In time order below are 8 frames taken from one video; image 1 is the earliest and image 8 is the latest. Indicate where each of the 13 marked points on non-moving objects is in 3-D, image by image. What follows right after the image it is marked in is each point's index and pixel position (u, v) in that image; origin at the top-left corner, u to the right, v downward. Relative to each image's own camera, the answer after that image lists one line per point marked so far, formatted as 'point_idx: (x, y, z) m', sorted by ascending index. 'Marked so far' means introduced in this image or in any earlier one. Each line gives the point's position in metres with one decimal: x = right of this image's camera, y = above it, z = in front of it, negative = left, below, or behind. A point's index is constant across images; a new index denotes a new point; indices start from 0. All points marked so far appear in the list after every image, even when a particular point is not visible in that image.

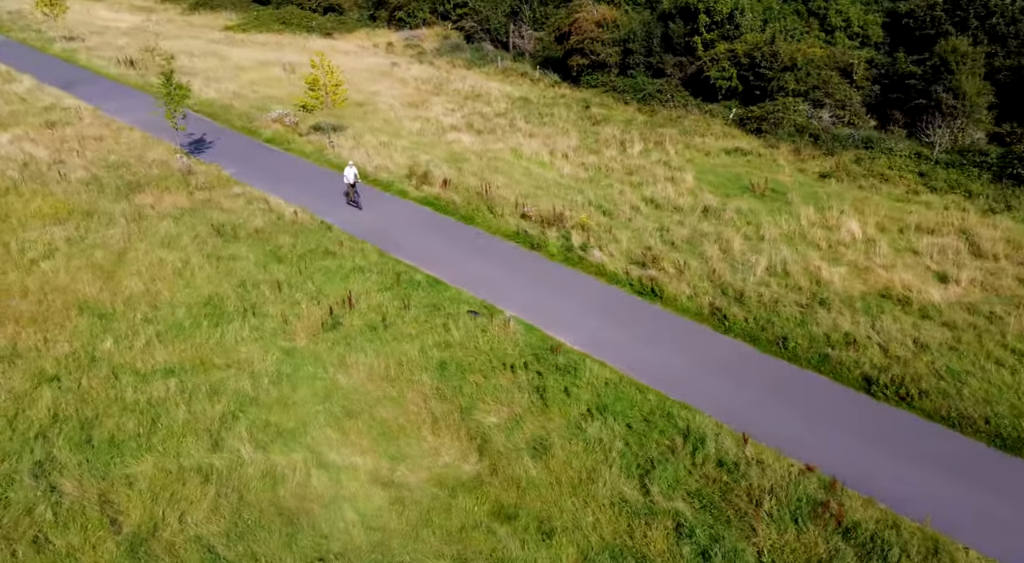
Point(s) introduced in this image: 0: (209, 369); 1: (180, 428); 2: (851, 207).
0: (-4.4, -1.3, +13.7) m
1: (-4.4, -1.9, +12.4) m
2: (+6.7, +1.5, +18.3) m
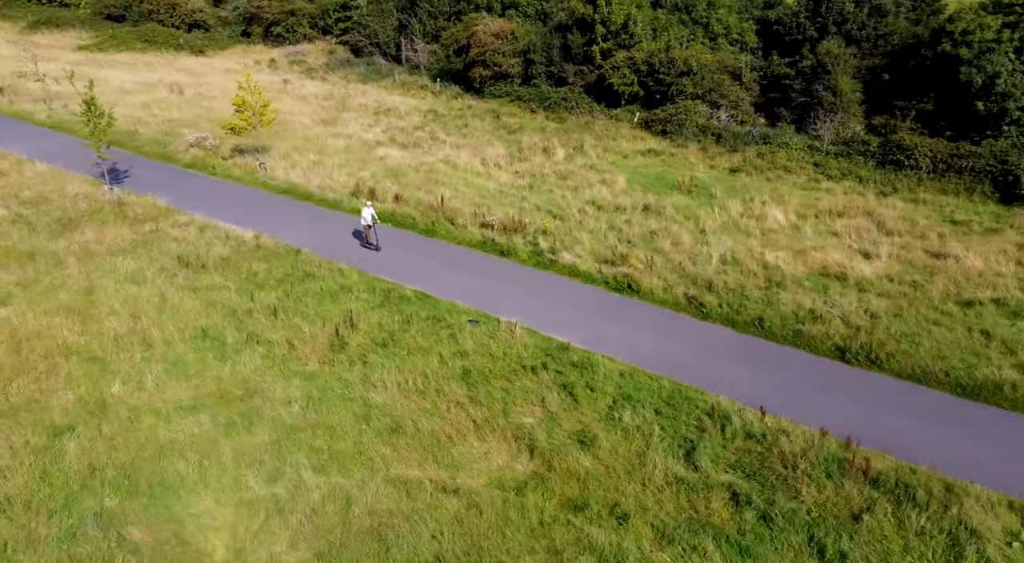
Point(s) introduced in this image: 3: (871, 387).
0: (-4.1, -1.8, +13.9) m
1: (-3.8, -2.4, +12.5) m
2: (+5.7, +1.8, +20.4) m
3: (+5.1, -1.5, +13.3) m
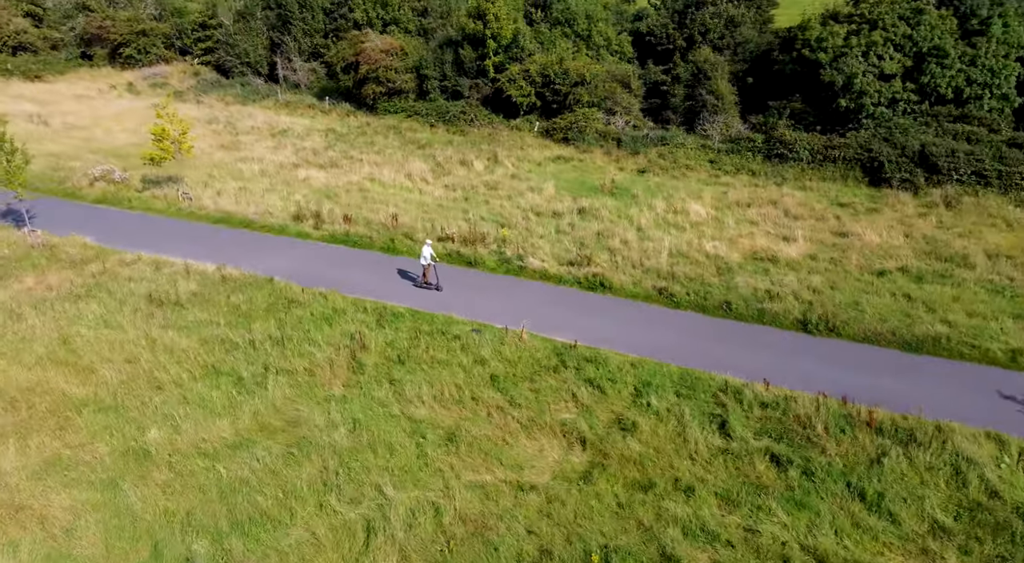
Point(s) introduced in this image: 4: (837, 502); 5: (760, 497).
0: (-3.5, -2.3, +14.1) m
1: (-2.9, -2.9, +12.8) m
2: (+4.2, +2.1, +22.6) m
3: (+5.5, -1.2, +15.5) m
4: (+4.2, -2.9, +12.2) m
5: (+3.3, -2.8, +12.4) m
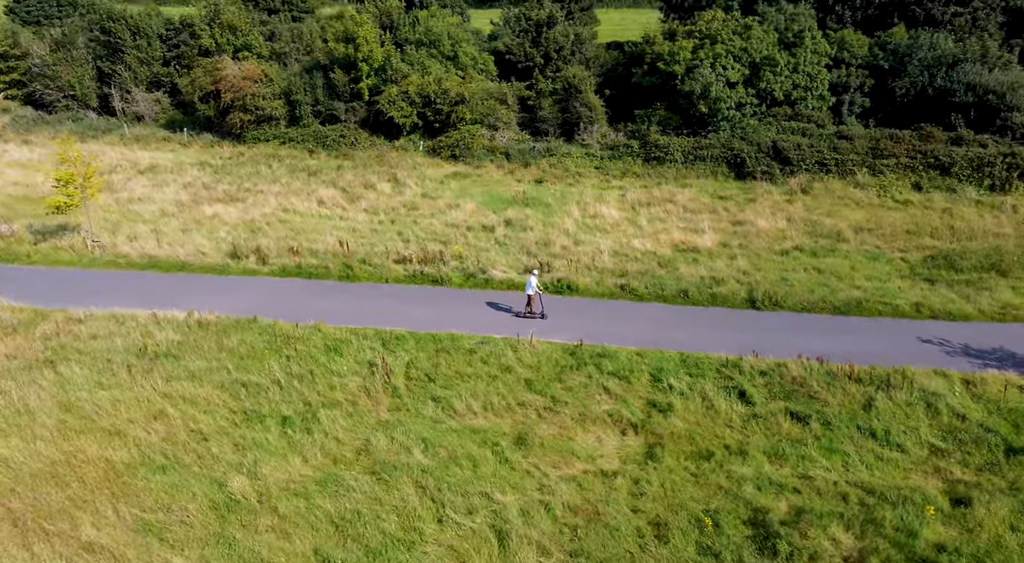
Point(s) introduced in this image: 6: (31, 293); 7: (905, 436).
0: (-2.4, -2.8, +14.5) m
1: (-1.4, -3.3, +13.5) m
2: (+2.1, +2.2, +24.8) m
3: (+5.7, -0.8, +18.4) m
4: (+5.5, -2.6, +14.9) m
5: (+4.5, -2.6, +14.8) m
6: (-10.0, -0.2, +19.6) m
7: (+6.2, -2.5, +15.0) m
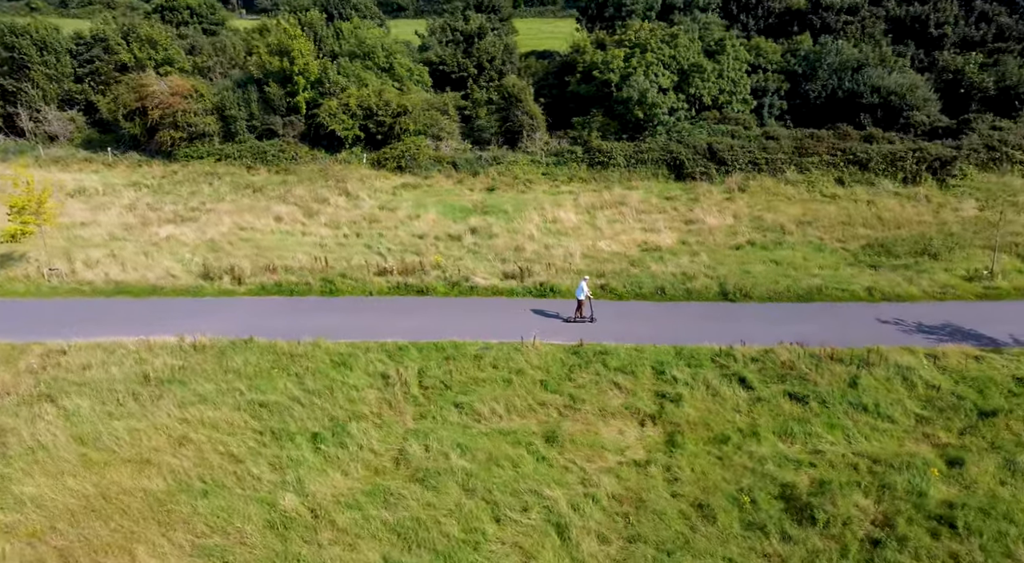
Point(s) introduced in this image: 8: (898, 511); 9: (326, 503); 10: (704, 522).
0: (-1.8, -3.0, +14.7) m
1: (-0.6, -3.4, +13.9) m
2: (+0.9, +2.1, +25.6) m
3: (+5.5, -0.6, +19.8) m
4: (+5.9, -2.3, +16.3) m
5: (+5.0, -2.5, +16.1) m
6: (-10.2, -0.8, +18.7) m
7: (+6.7, -2.2, +16.5) m
8: (+5.7, -3.4, +14.0) m
9: (-2.8, -3.3, +14.0) m
10: (+2.9, -3.6, +13.9) m
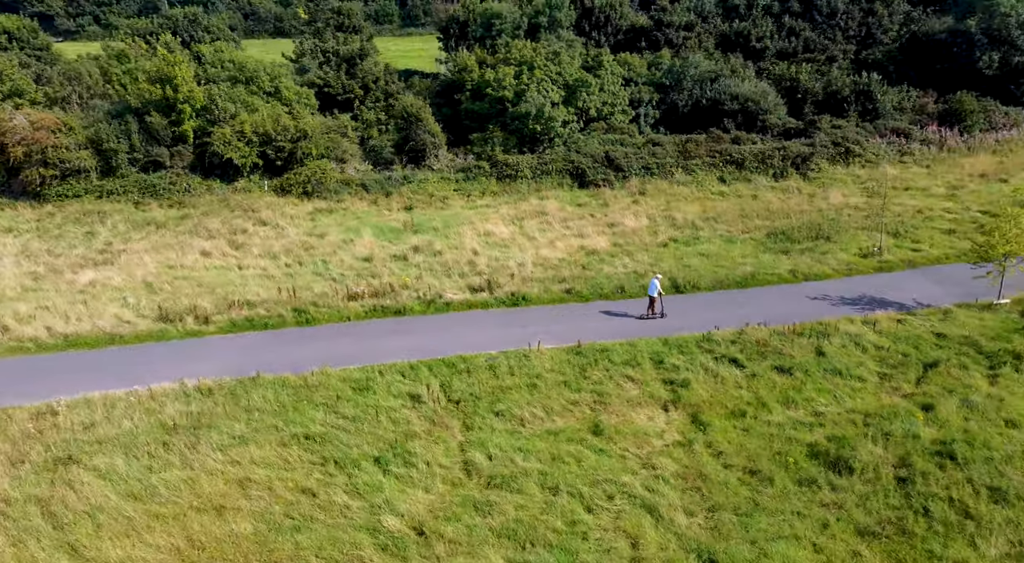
0: (-0.6, -3.3, +15.2) m
1: (+0.8, -3.6, +14.7) m
2: (-1.2, +1.8, +26.4) m
3: (+4.9, -0.4, +22.0) m
4: (+6.4, -2.0, +18.7) m
5: (+5.6, -2.2, +18.3) m
6: (-9.9, -2.0, +16.9) m
7: (+7.0, -1.8, +19.1) m
8: (+6.9, -3.0, +16.4) m
9: (-1.3, -3.6, +14.3) m
10: (+4.2, -3.4, +15.6) m
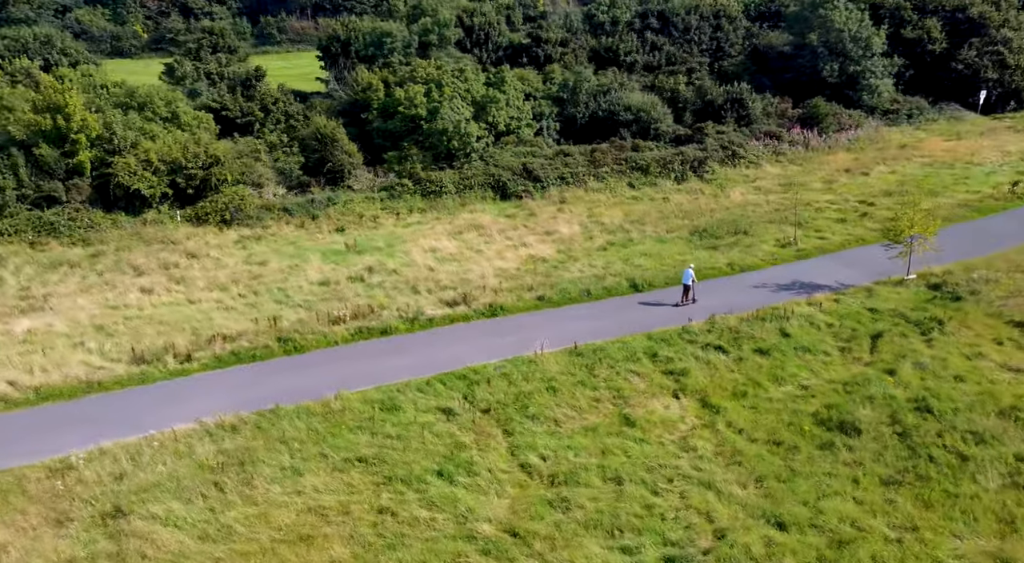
0: (+0.6, -3.4, +15.8) m
1: (+2.0, -3.6, +15.6) m
2: (-2.9, +1.3, +26.6) m
3: (+4.2, -0.3, +23.7) m
4: (+6.5, -1.7, +20.8) m
5: (+5.8, -1.9, +20.2) m
6: (-8.9, -2.8, +15.4) m
7: (+7.0, -1.4, +21.3) m
8: (+7.5, -2.6, +18.7) m
9: (+0.1, -3.8, +14.8) m
10: (+5.1, -3.2, +17.3) m
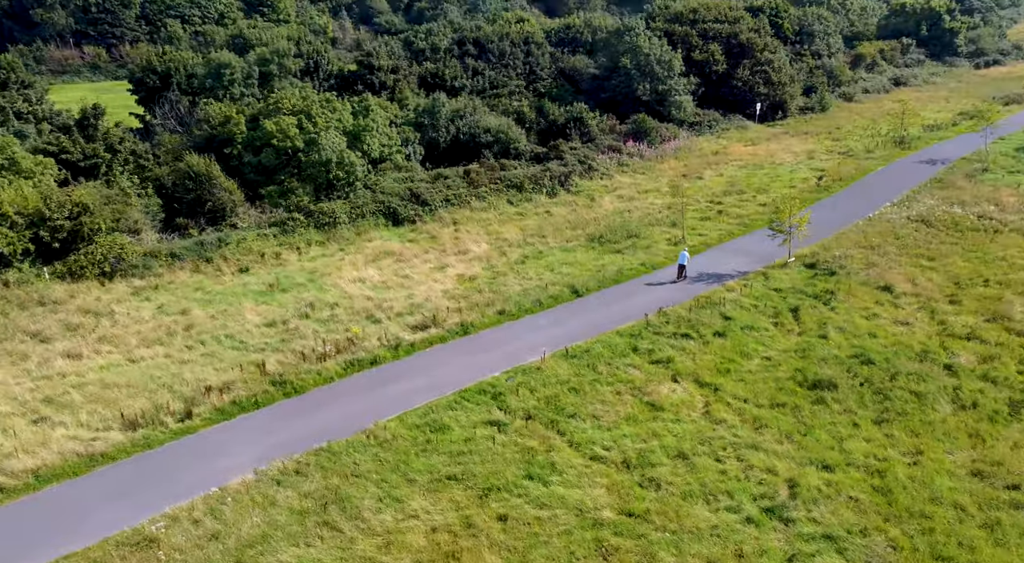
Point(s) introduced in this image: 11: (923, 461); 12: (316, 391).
0: (+2.1, -3.4, +16.9) m
1: (+3.6, -3.4, +17.2) m
2: (-5.0, +0.4, +26.2) m
3: (+2.8, -0.3, +25.6) m
4: (+6.0, -1.3, +23.5) m
5: (+5.5, -1.6, +22.7) m
6: (-6.8, -3.7, +13.6) m
7: (+6.3, -1.1, +24.2) m
8: (+7.7, -2.0, +21.8) m
9: (+2.0, -3.7, +15.7) m
10: (+5.9, -2.7, +19.7) m
11: (+7.9, -3.5, +18.2) m
12: (-3.8, -2.1, +19.5) m
